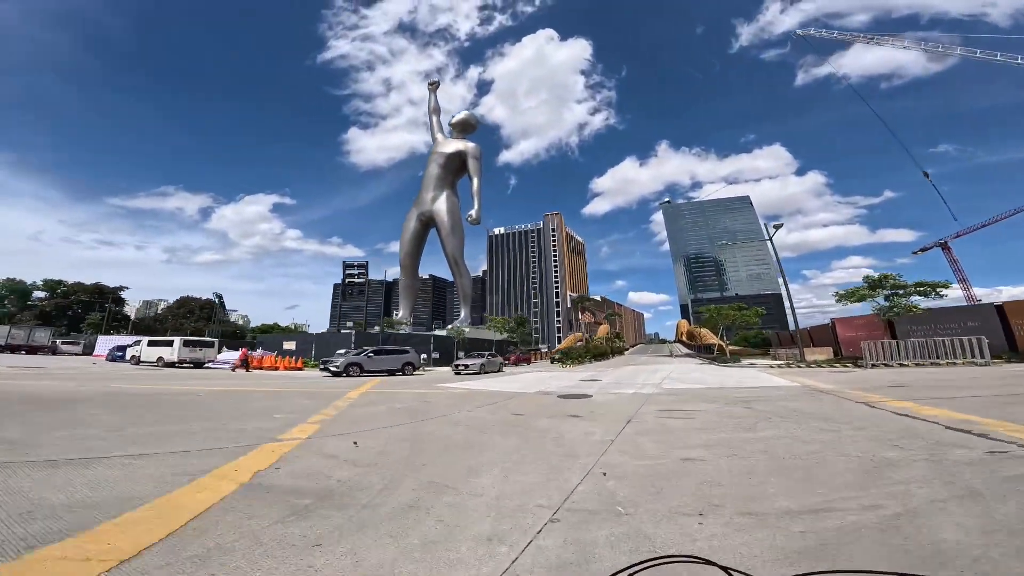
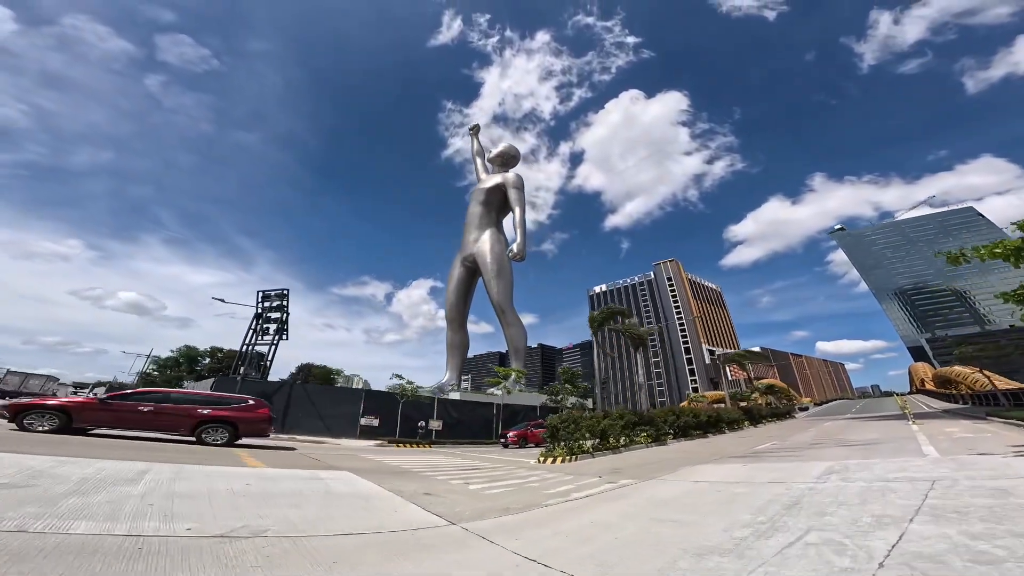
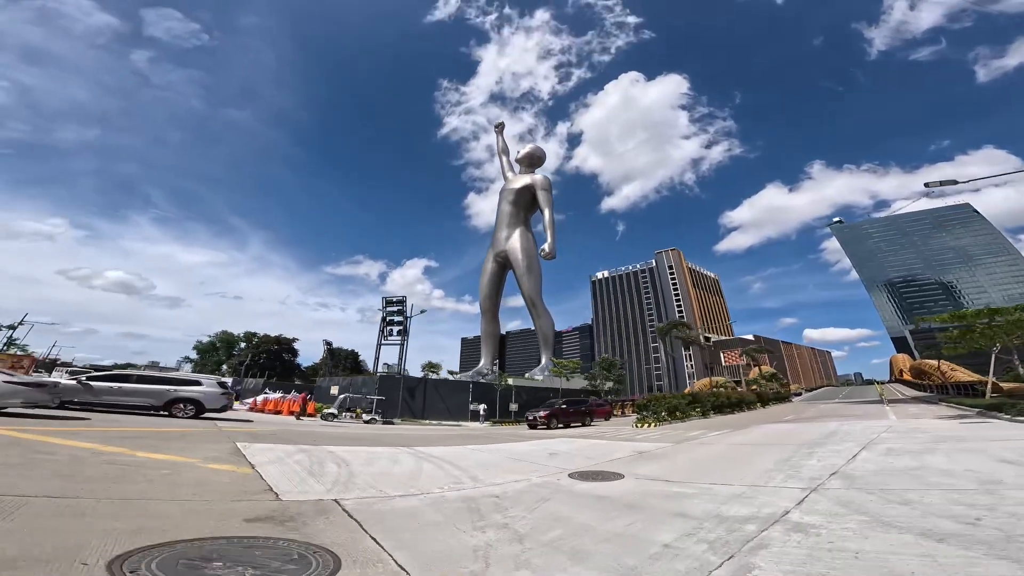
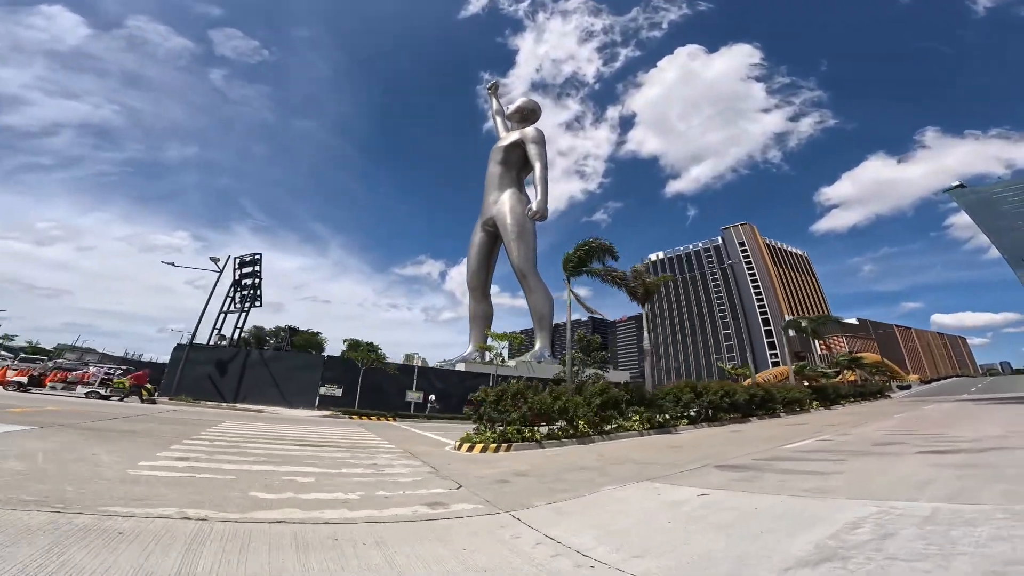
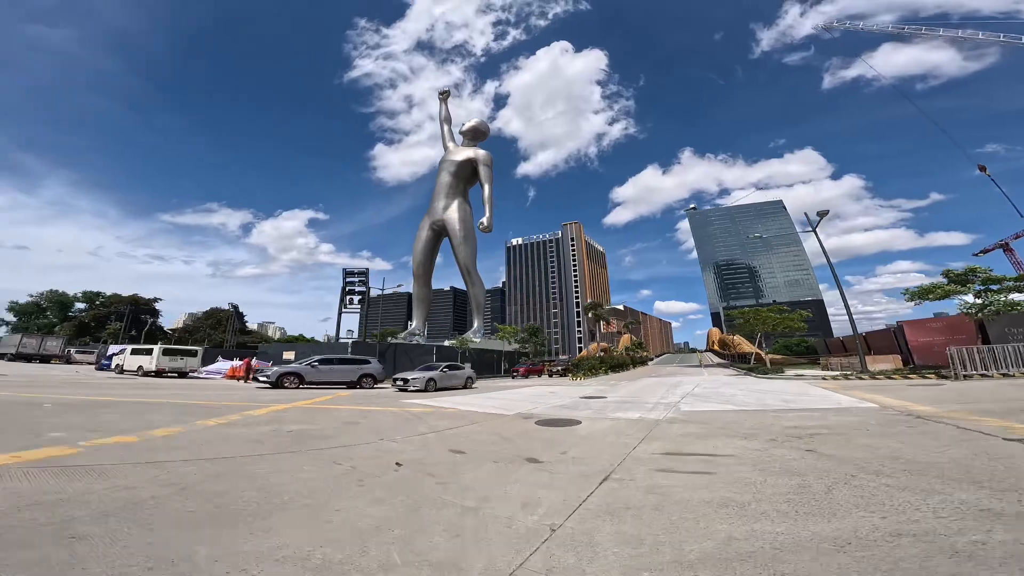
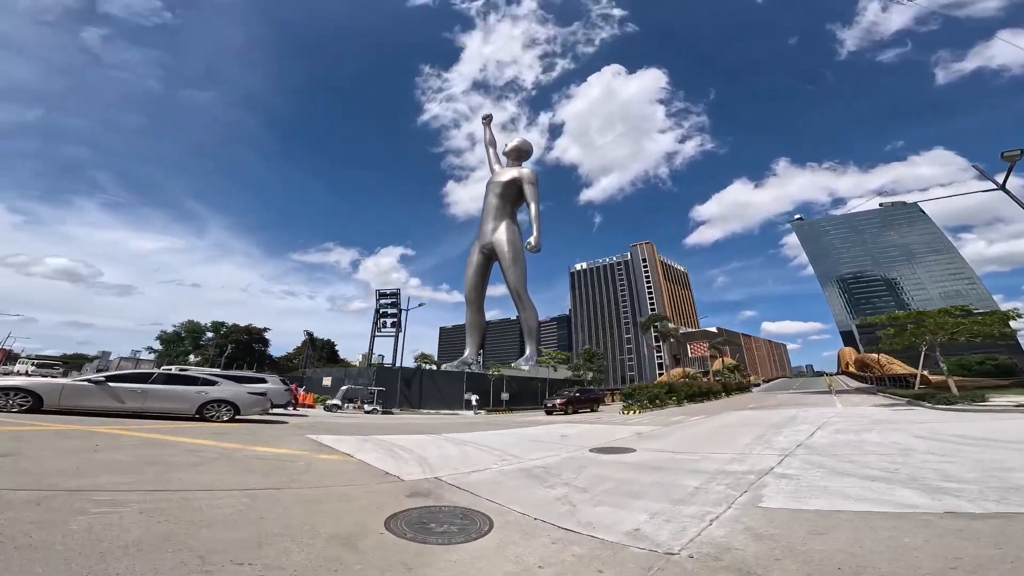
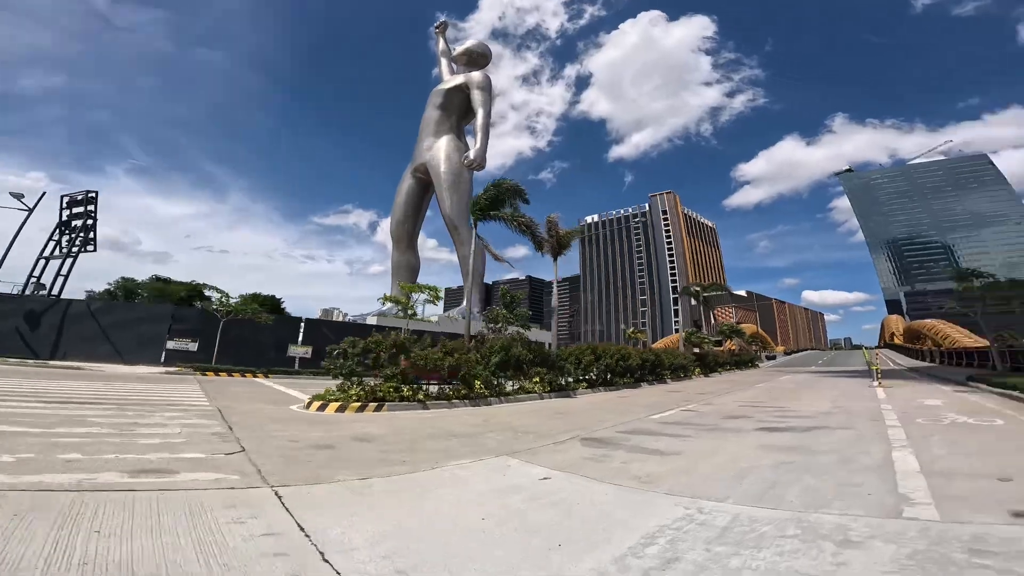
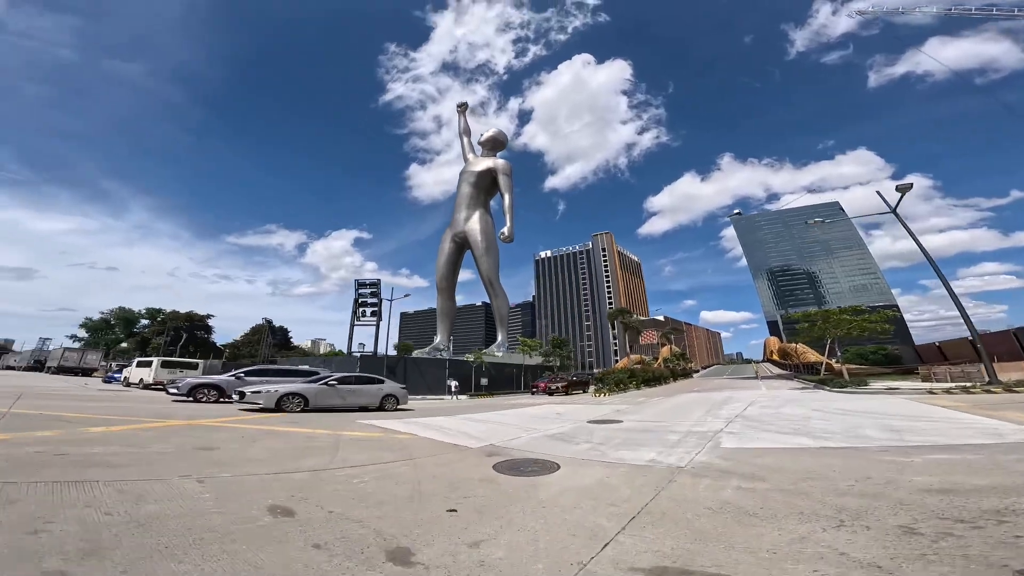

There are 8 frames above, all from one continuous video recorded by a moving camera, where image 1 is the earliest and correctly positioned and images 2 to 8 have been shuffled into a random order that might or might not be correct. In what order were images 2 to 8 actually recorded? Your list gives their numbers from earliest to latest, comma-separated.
5, 8, 6, 3, 2, 4, 7
